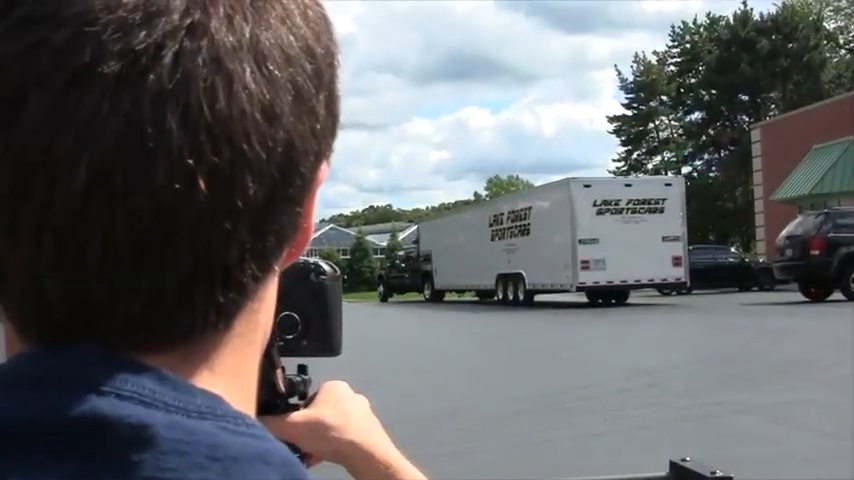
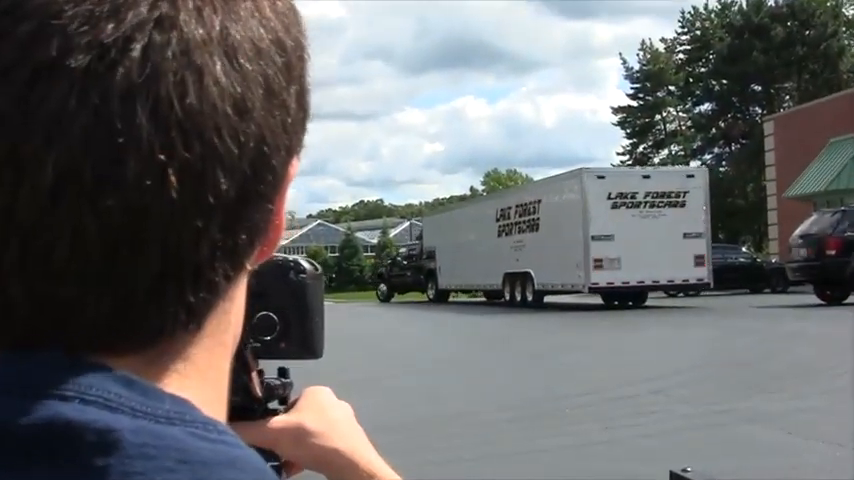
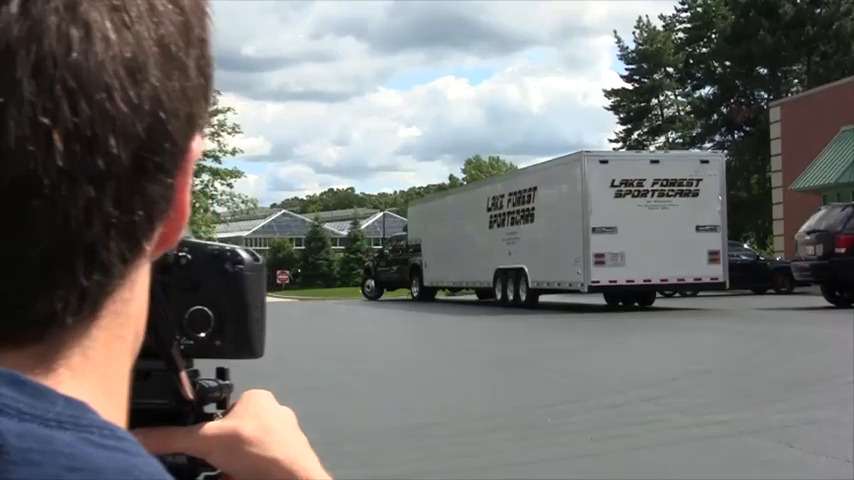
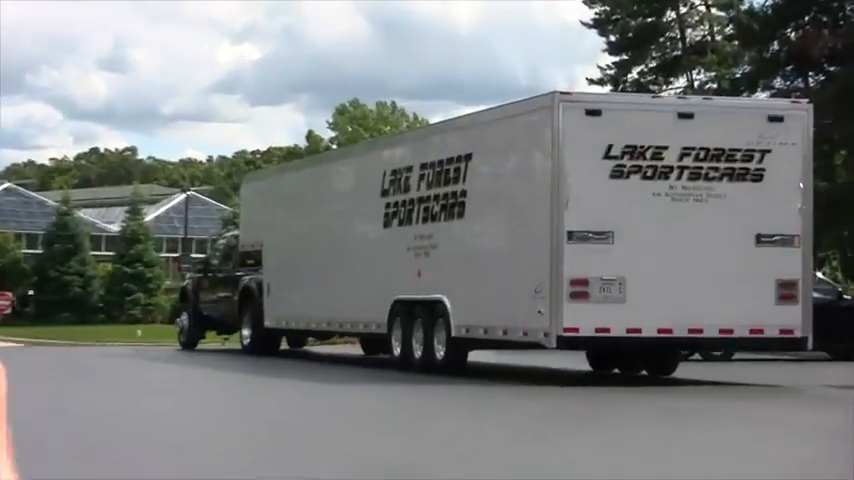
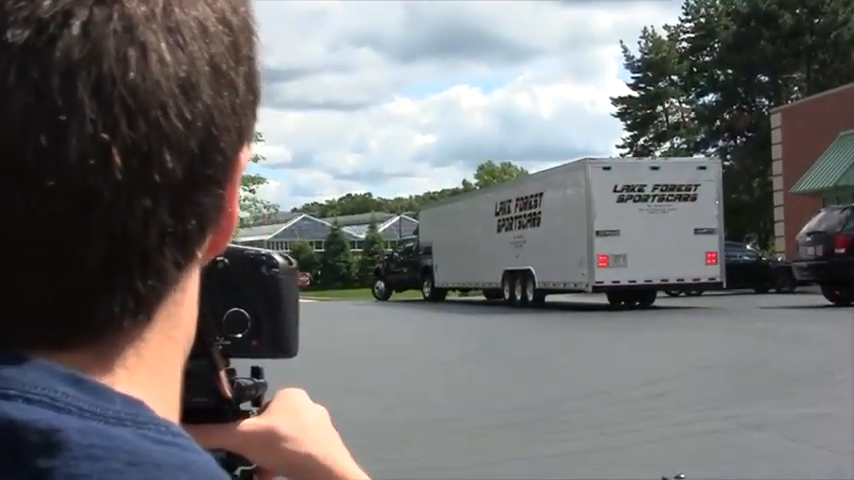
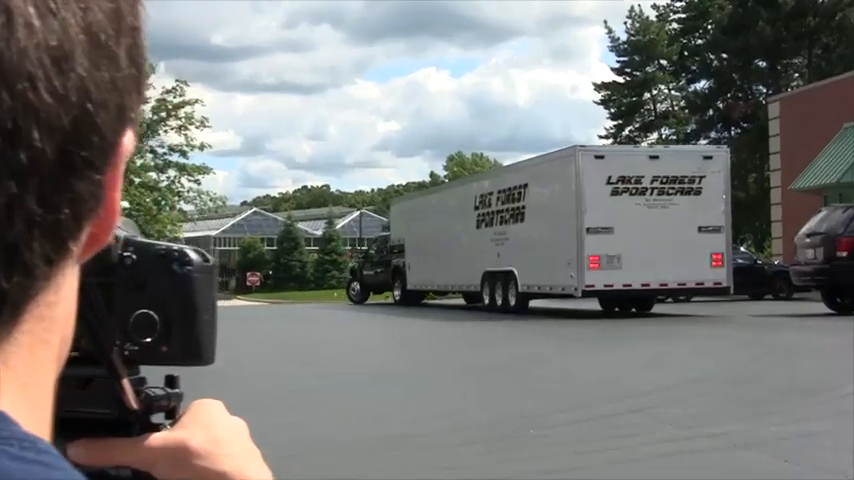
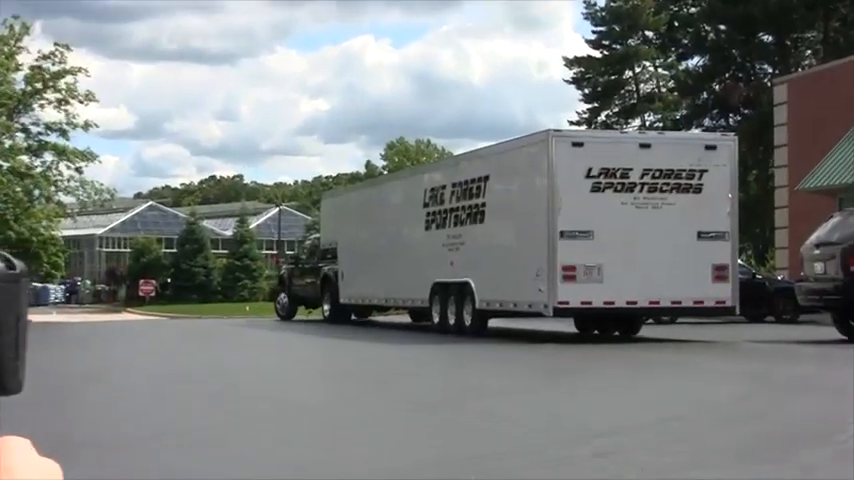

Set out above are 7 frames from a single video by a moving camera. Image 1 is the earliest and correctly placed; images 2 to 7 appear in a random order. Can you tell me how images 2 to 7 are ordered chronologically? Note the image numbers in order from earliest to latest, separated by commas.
2, 5, 3, 6, 7, 4
